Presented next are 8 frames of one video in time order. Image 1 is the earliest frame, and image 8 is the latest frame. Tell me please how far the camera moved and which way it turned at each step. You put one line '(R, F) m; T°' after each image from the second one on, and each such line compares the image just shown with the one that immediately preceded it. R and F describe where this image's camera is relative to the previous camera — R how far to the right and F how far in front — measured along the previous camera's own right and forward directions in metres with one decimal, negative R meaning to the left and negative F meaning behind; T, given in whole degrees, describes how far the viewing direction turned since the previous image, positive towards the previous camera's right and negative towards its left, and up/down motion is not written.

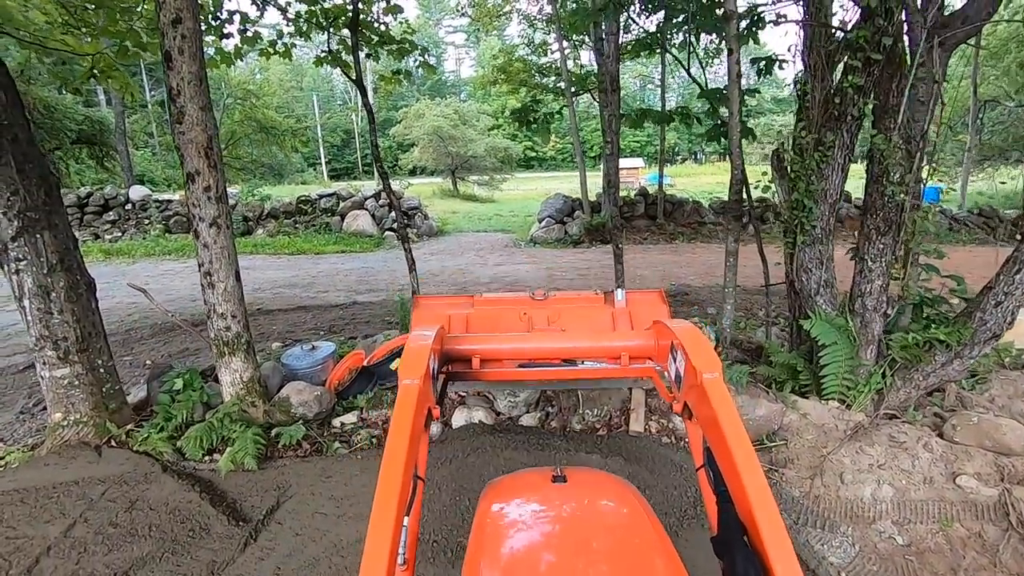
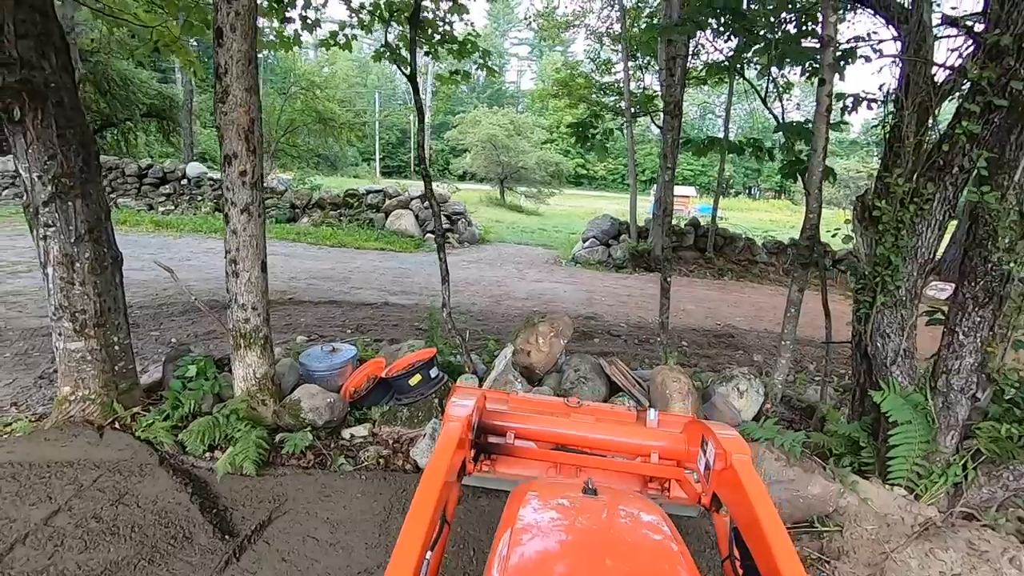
(0.0, +0.3) m; -4°
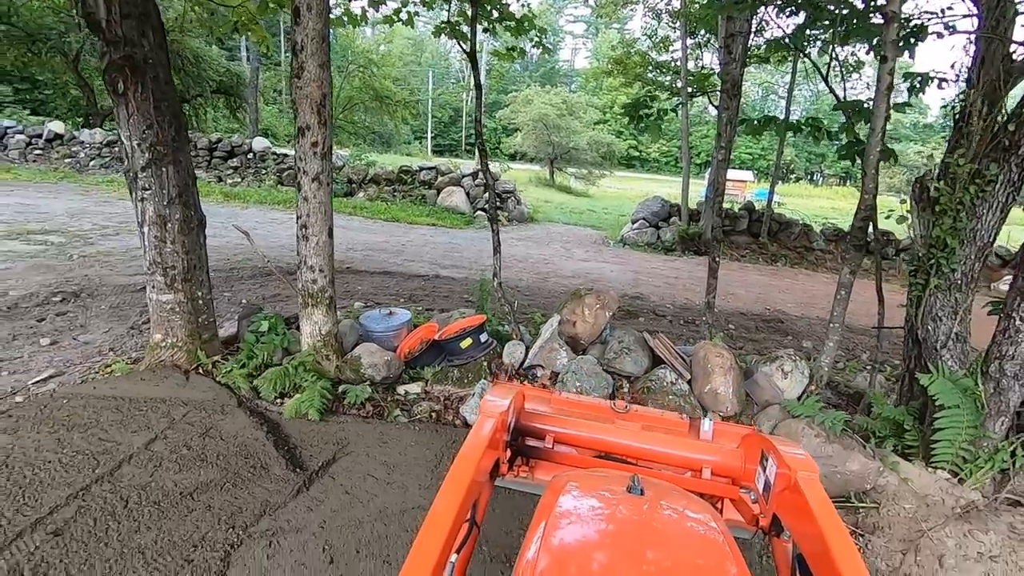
(0.0, -0.1) m; -5°
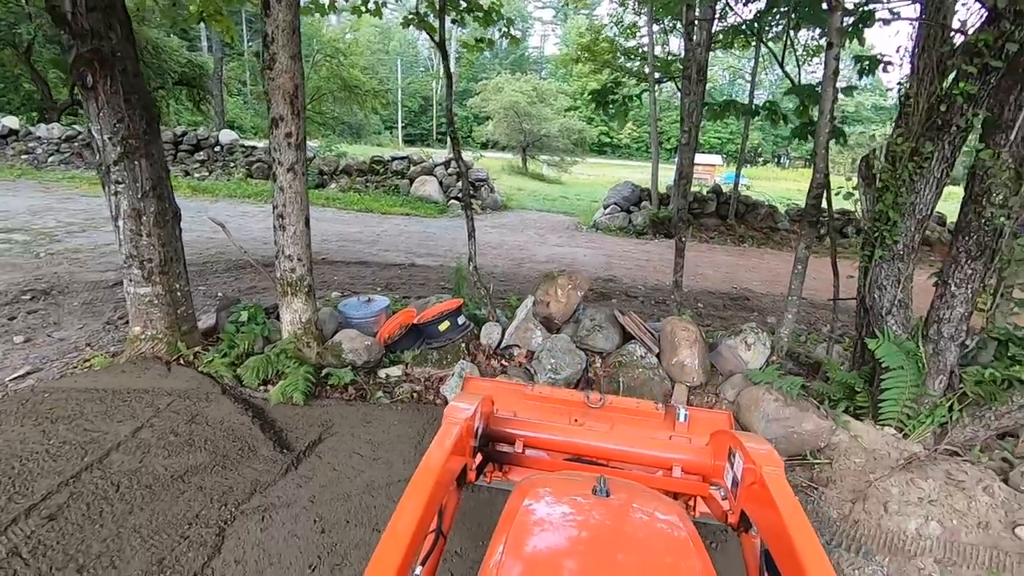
(0.0, -0.1) m; +3°
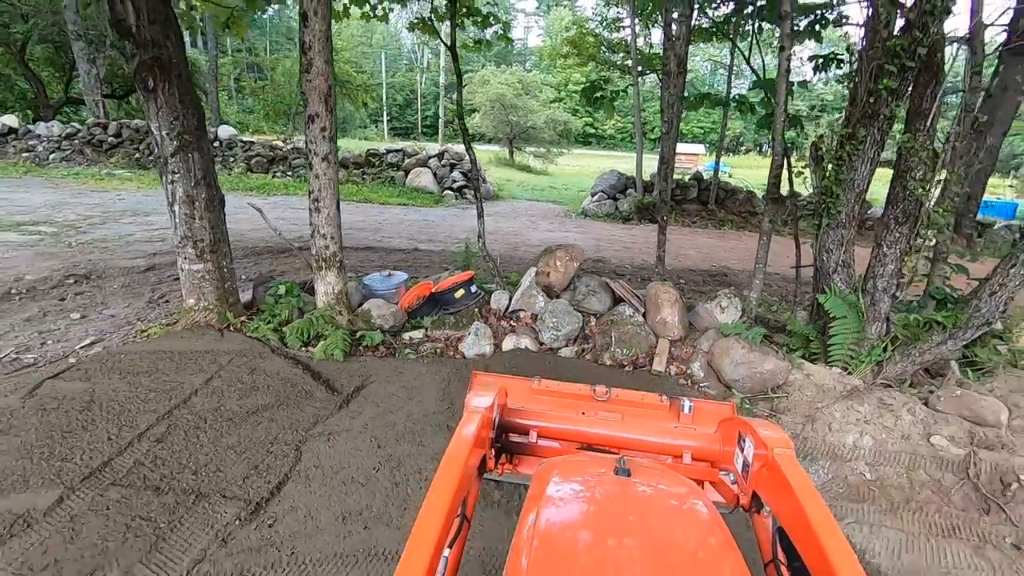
(-0.1, -0.5) m; +1°
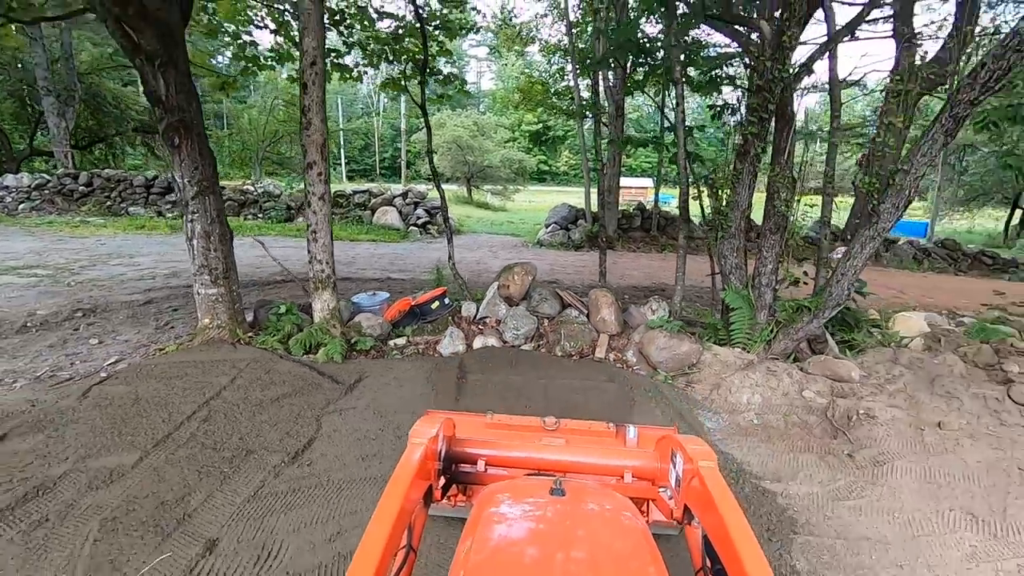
(0.0, -0.9) m; +4°
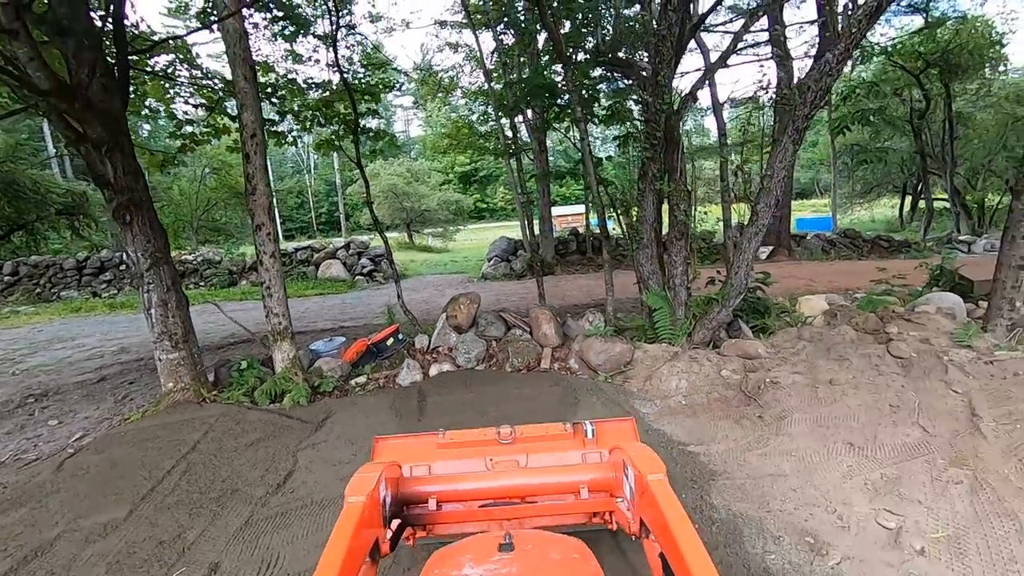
(0.0, -0.5) m; +5°
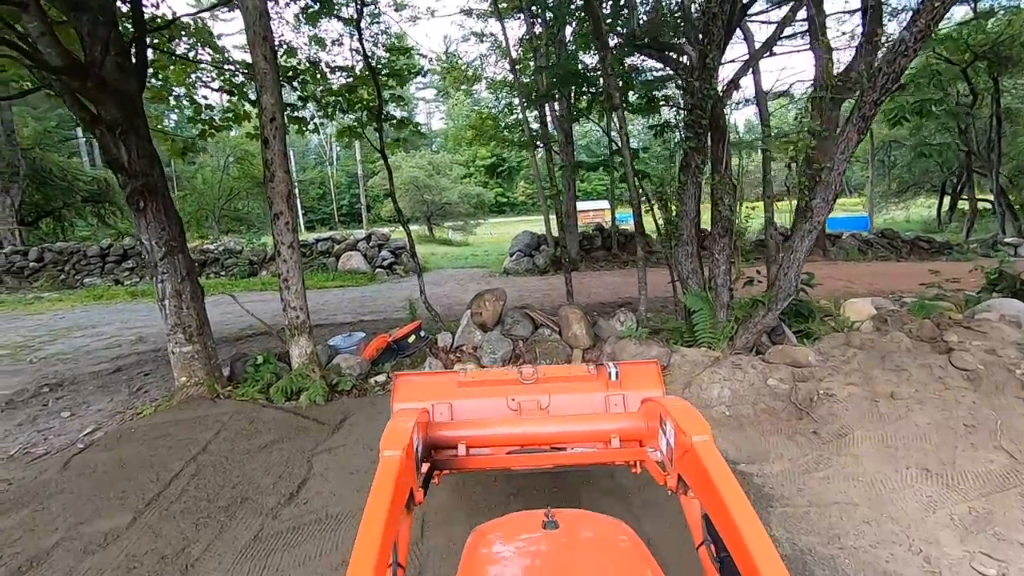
(-0.1, +0.3) m; -2°
